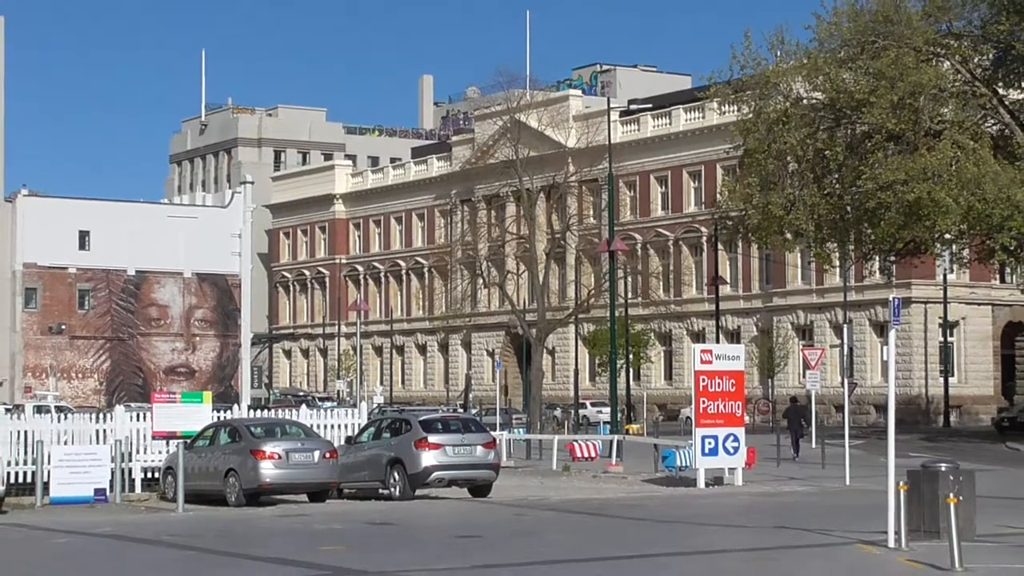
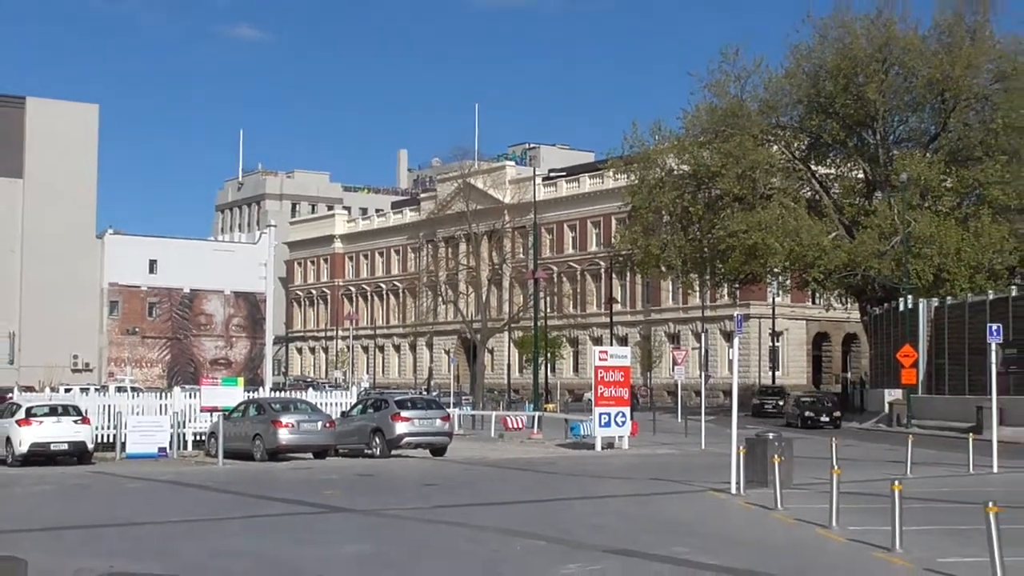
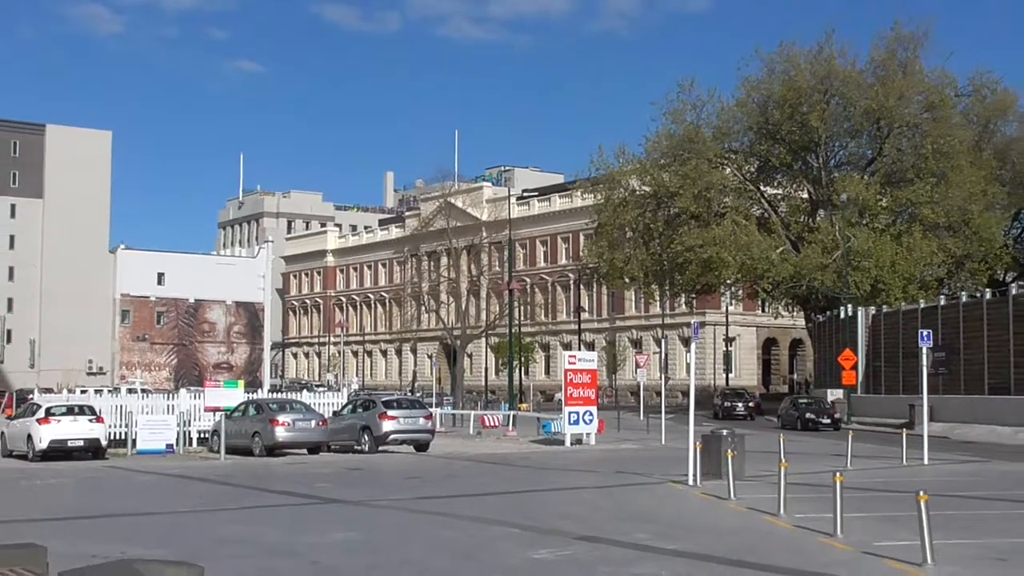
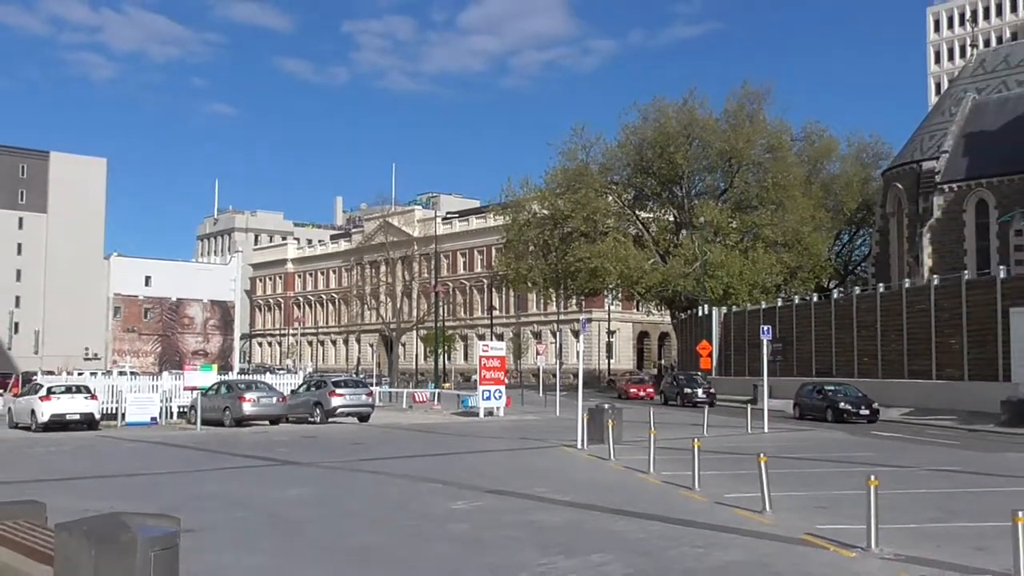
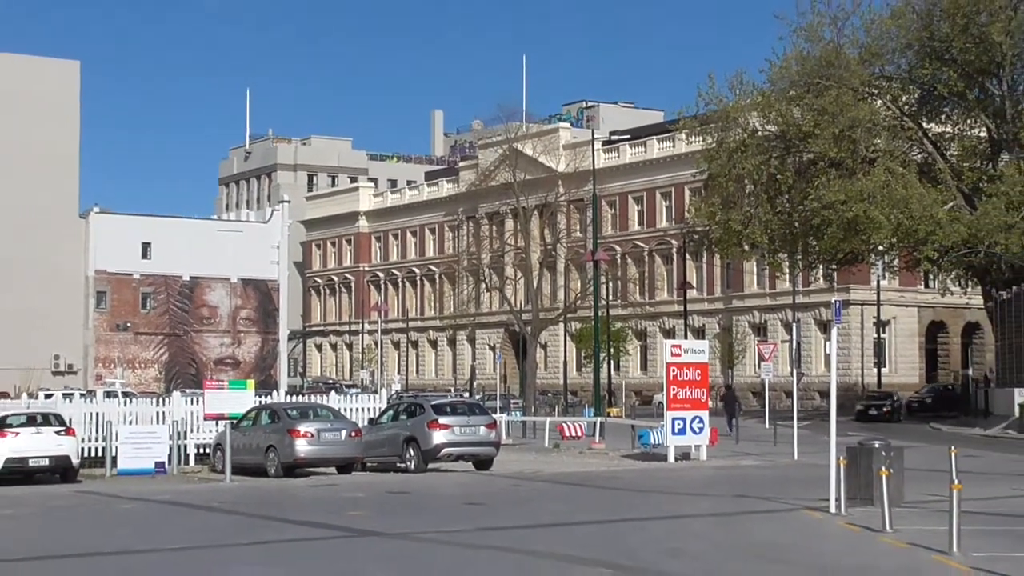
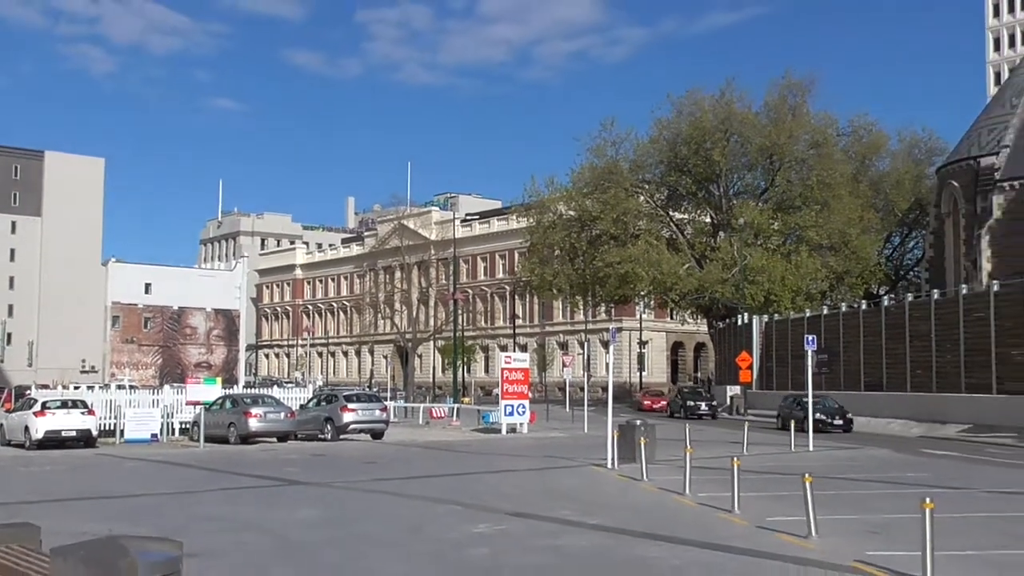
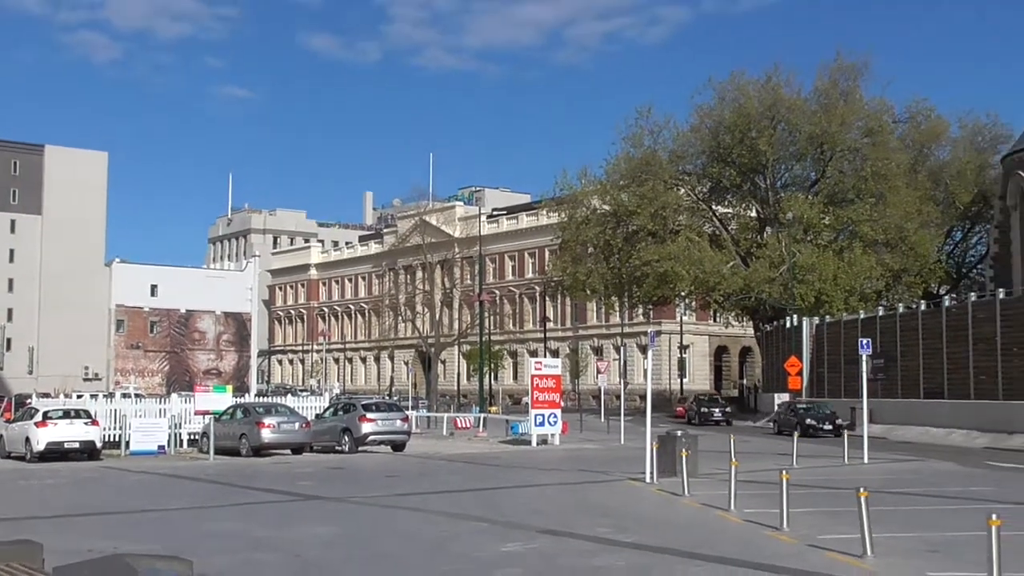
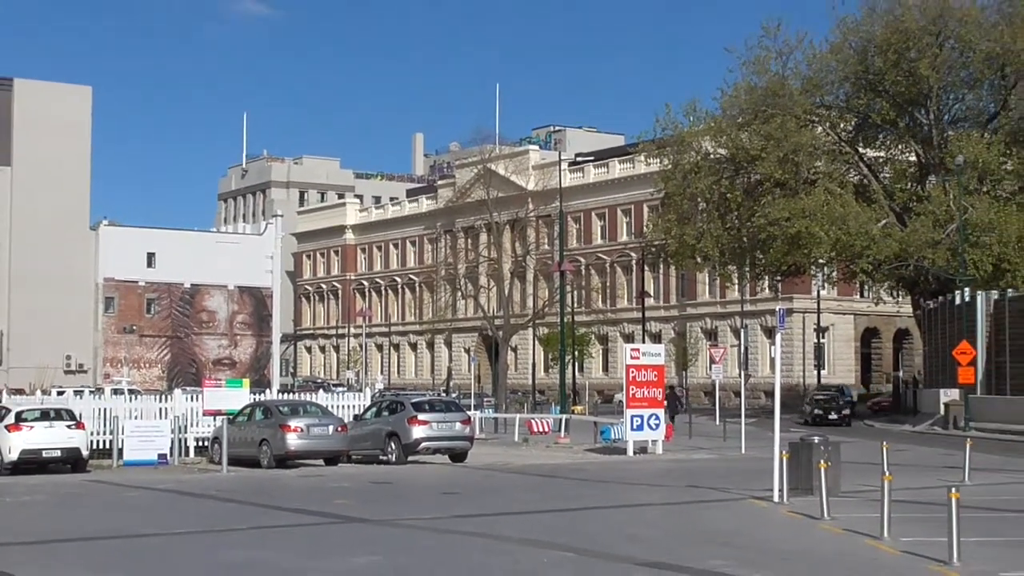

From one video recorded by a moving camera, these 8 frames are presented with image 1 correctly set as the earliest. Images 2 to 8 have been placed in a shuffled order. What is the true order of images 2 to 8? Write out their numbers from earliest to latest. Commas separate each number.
5, 8, 2, 3, 7, 6, 4
